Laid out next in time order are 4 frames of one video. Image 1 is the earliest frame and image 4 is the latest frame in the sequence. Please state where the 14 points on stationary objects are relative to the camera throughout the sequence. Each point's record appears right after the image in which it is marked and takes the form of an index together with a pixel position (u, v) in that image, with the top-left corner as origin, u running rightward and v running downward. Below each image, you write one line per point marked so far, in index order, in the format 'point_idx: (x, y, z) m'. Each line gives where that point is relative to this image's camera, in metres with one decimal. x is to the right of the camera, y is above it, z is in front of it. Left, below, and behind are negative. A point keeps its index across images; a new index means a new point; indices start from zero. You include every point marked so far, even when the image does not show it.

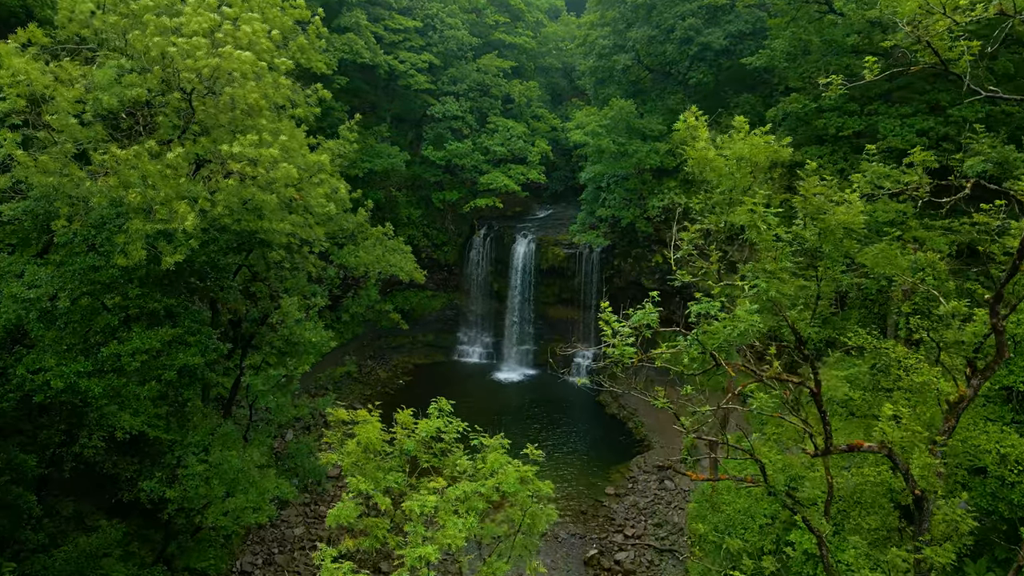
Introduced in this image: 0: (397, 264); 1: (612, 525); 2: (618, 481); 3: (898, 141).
0: (-3.4, +0.6, +14.7) m
1: (+3.2, -7.6, +16.2) m
2: (+3.9, -7.0, +18.2) m
3: (+12.8, +4.9, +16.6) m
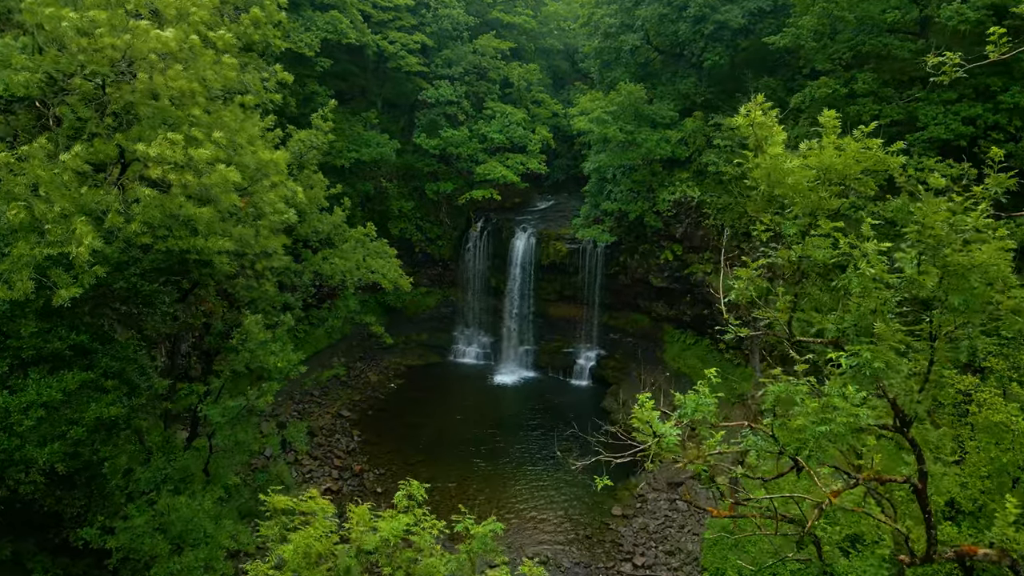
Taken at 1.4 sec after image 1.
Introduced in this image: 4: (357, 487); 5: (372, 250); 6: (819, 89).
0: (-3.5, +0.4, +13.0) m
1: (+3.2, -7.8, +14.8) m
2: (+3.8, -7.1, +16.8) m
3: (+12.7, +4.7, +14.8) m
4: (-5.3, -6.8, +17.2) m
5: (-3.8, +1.0, +13.5) m
6: (+10.8, +7.0, +17.6) m
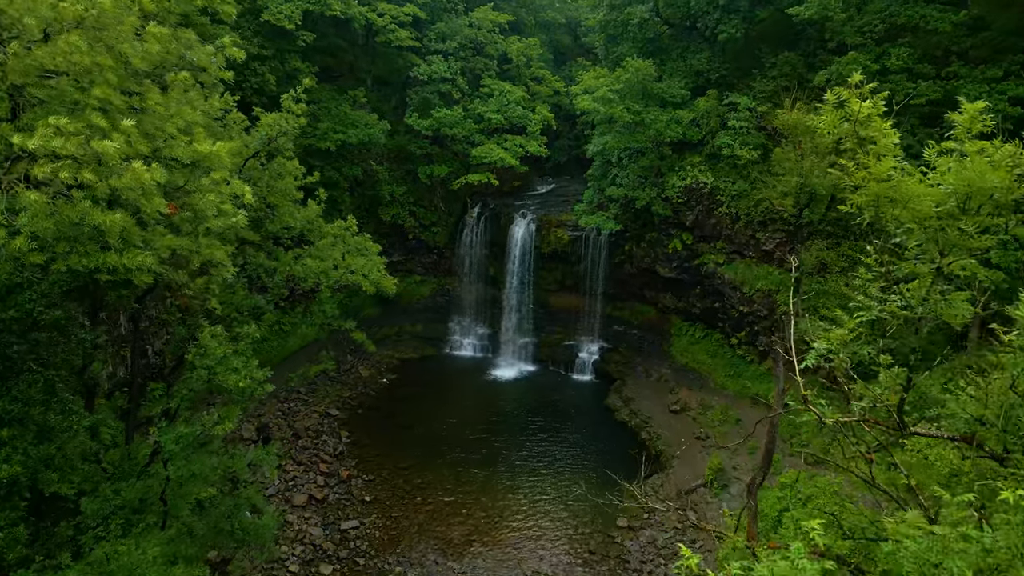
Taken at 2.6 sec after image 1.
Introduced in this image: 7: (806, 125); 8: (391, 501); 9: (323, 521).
0: (-3.6, +0.4, +11.7) m
1: (+3.1, -7.8, +13.7) m
2: (+3.7, -7.0, +15.7) m
3: (+12.6, +4.7, +13.3) m
4: (-5.4, -6.7, +16.2) m
5: (-3.9, +1.0, +12.2) m
6: (+10.7, +7.1, +16.0) m
7: (+6.7, +3.7, +11.4) m
8: (-3.9, -6.8, +16.0) m
9: (-5.7, -7.0, +15.0) m
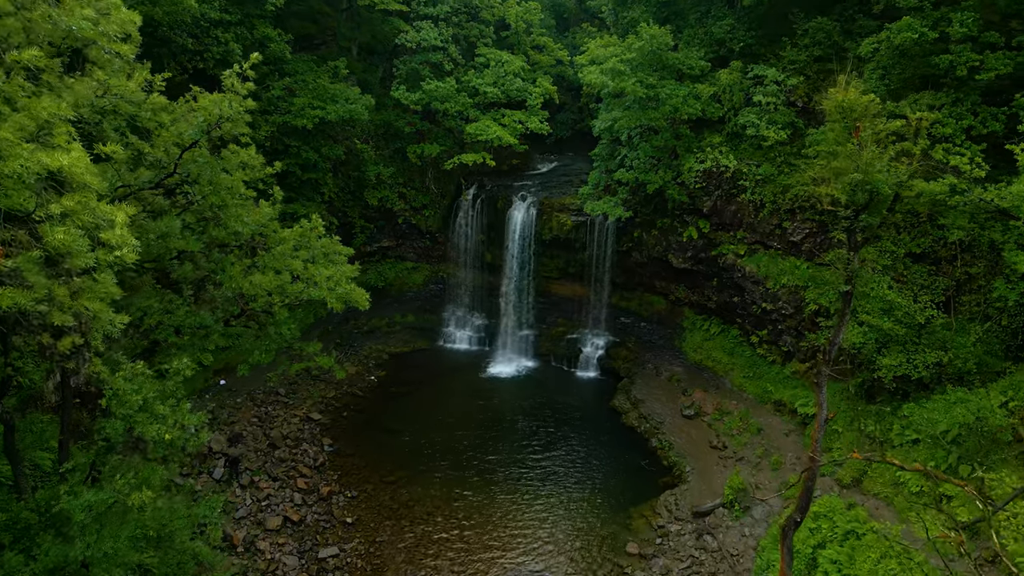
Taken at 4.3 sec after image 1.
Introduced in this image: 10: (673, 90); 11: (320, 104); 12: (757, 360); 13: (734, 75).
0: (-3.6, 0.0, +9.8) m
1: (+3.1, -7.9, +12.3) m
2: (+3.7, -7.1, +14.3) m
3: (+12.6, +4.5, +11.2) m
4: (-5.4, -6.7, +14.7) m
5: (-3.9, +0.7, +10.3) m
6: (+10.6, +7.1, +13.8) m
7: (+6.6, +3.4, +9.4) m
8: (-3.9, -6.8, +14.6) m
9: (-5.7, -7.1, +13.6) m
10: (+5.7, +7.0, +17.7) m
11: (-7.6, +7.3, +19.8) m
12: (+9.1, -2.7, +18.6) m
13: (+8.1, +7.8, +18.2) m
